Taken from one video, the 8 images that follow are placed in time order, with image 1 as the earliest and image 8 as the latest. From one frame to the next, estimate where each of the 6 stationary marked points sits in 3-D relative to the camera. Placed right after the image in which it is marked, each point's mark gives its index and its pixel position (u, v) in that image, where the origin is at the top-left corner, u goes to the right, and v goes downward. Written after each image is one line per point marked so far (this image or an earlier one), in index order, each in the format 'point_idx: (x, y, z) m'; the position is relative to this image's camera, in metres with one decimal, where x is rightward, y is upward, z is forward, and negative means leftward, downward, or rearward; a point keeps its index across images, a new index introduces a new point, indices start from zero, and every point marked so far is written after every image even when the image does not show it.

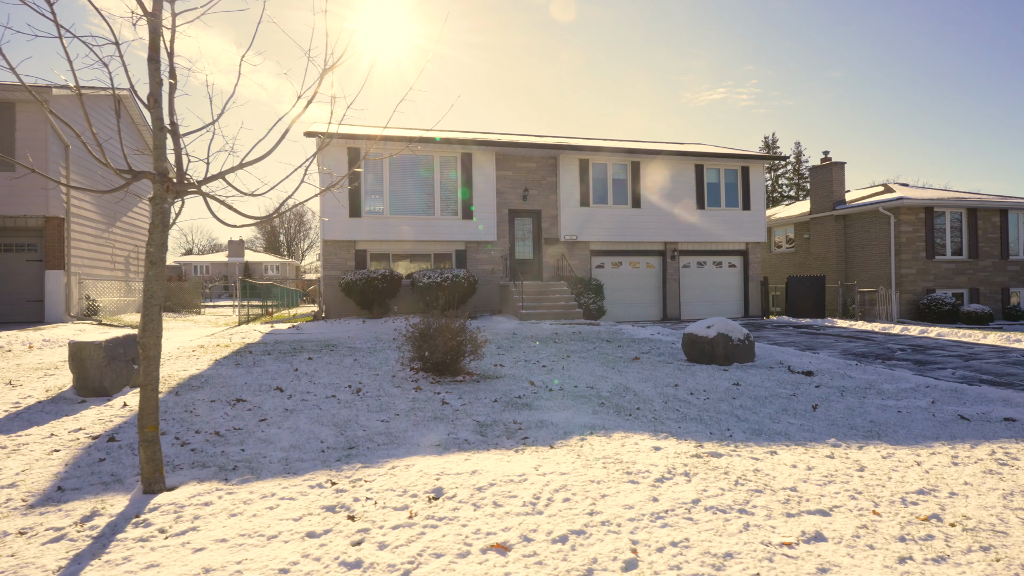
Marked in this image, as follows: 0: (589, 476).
0: (+0.5, -1.3, +3.8) m
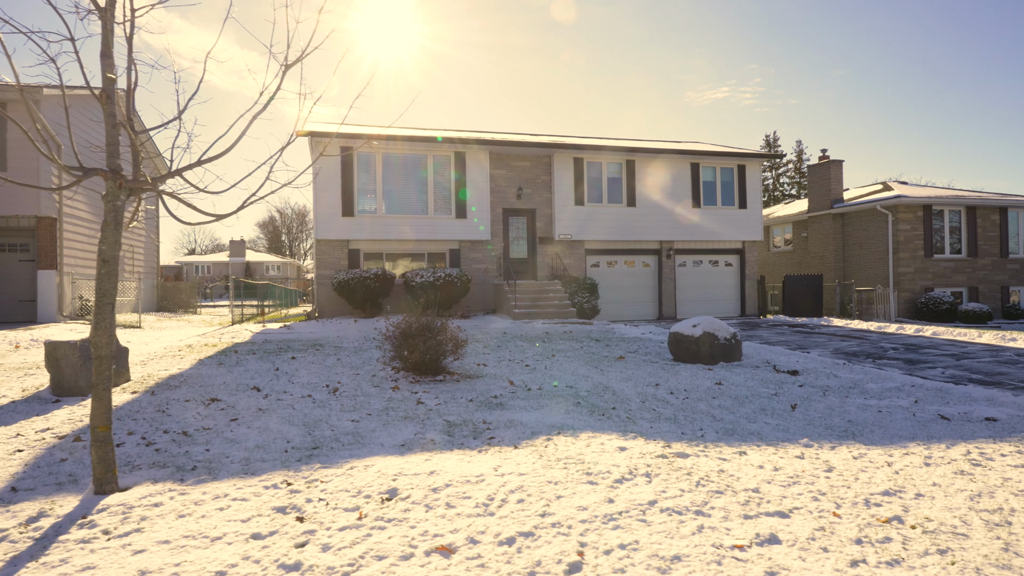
0: (+0.2, -1.3, +3.7) m
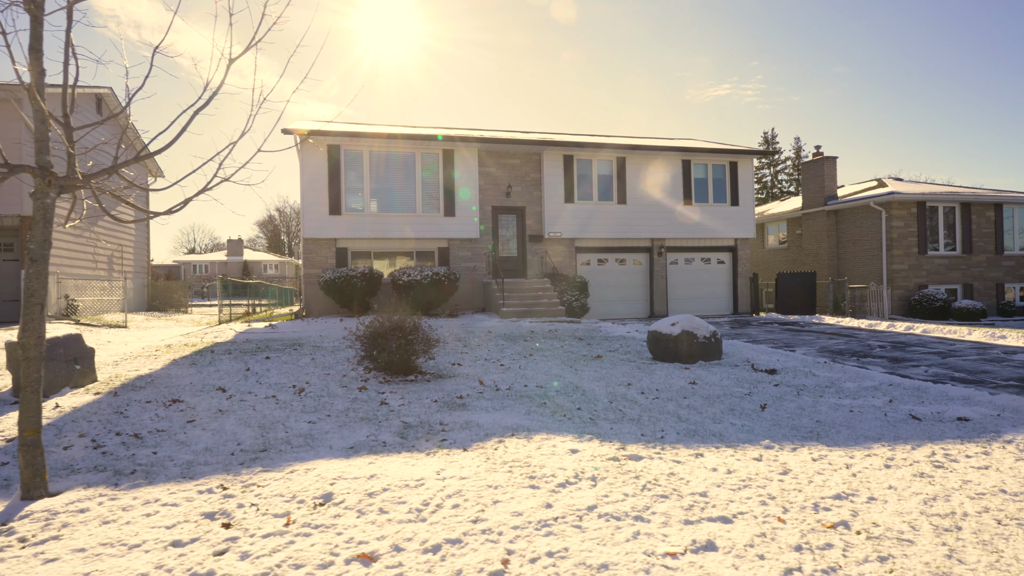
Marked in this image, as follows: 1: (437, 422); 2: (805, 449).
0: (-0.2, -1.3, +3.6) m
1: (-0.7, -1.3, +5.0) m
2: (+2.5, -1.4, +4.6) m
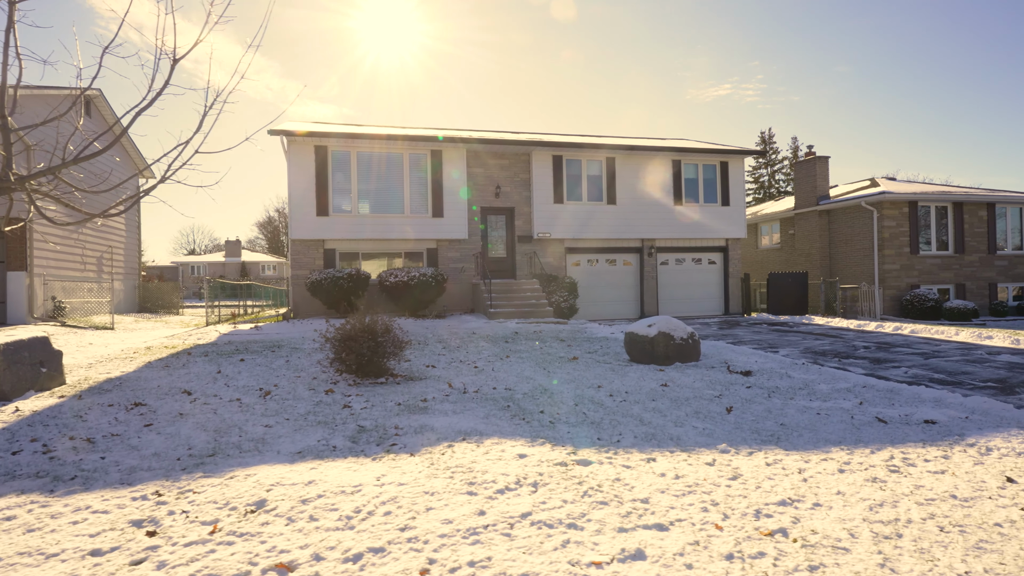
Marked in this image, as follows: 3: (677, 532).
0: (-0.6, -1.3, +3.6) m
1: (-1.1, -1.3, +5.0) m
2: (+2.1, -1.4, +4.6) m
3: (+1.0, -1.4, +3.2) m
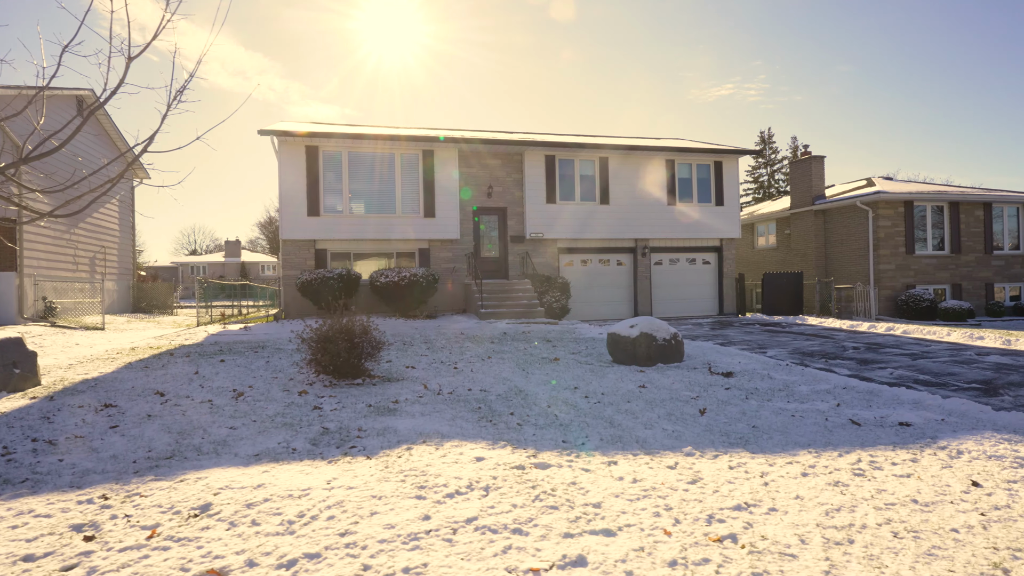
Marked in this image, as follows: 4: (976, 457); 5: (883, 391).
0: (-0.9, -1.3, +3.5) m
1: (-1.4, -1.3, +4.9) m
2: (+1.8, -1.4, +4.5) m
3: (+0.6, -1.4, +3.1) m
4: (+3.9, -1.4, +4.6) m
5: (+4.9, -1.4, +7.1) m
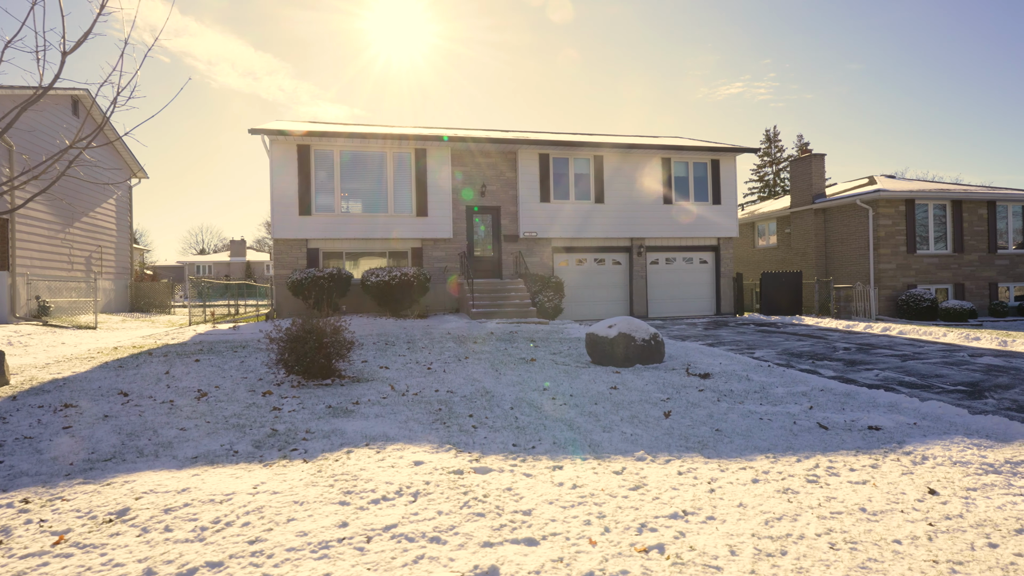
0: (-1.3, -1.3, +3.4) m
1: (-1.9, -1.3, +4.8) m
2: (+1.3, -1.4, +4.4) m
3: (+0.2, -1.4, +3.0) m
4: (+3.5, -1.4, +4.4) m
5: (+4.5, -1.3, +7.0) m
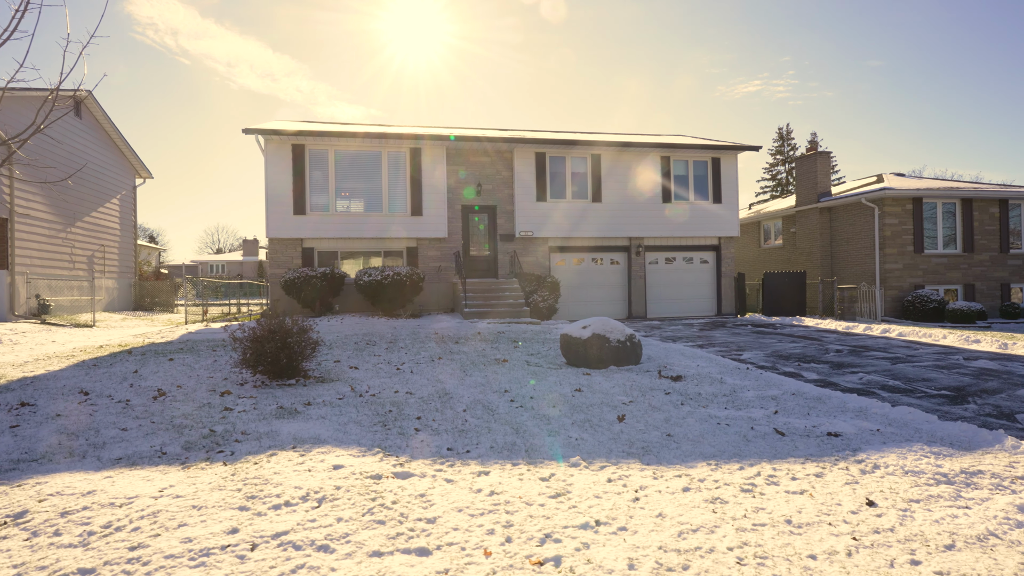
0: (-1.9, -1.3, +3.3) m
1: (-2.4, -1.3, +4.8) m
2: (+0.8, -1.4, +4.2) m
3: (-0.4, -1.4, +2.9) m
4: (+2.9, -1.4, +4.2) m
5: (+4.0, -1.4, +6.7) m
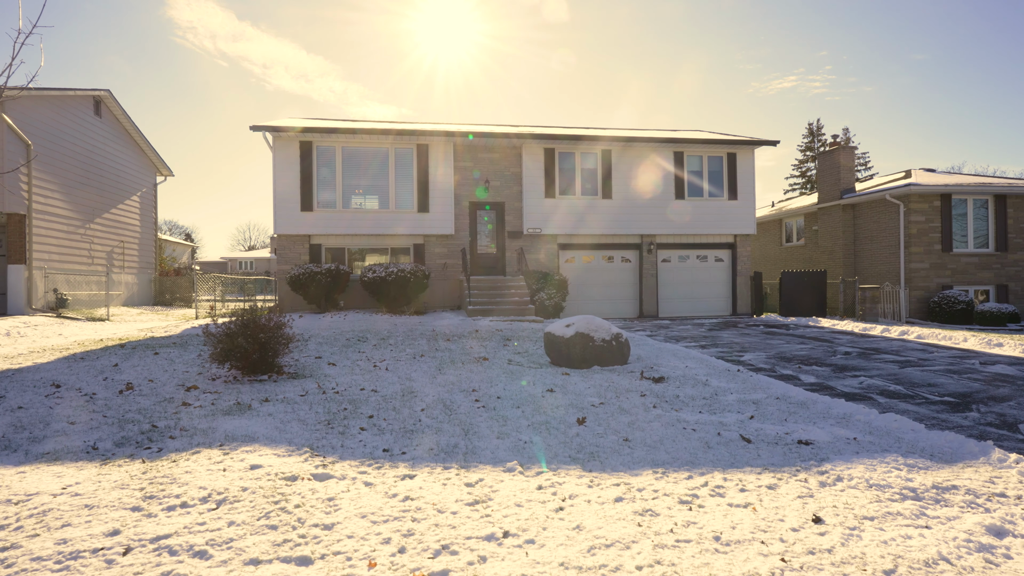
0: (-2.4, -1.3, +3.2) m
1: (-2.9, -1.2, +4.7) m
2: (+0.3, -1.4, +4.0) m
3: (-1.0, -1.4, +2.7) m
4: (+2.4, -1.4, +3.9) m
5: (+3.6, -1.3, +6.3) m
